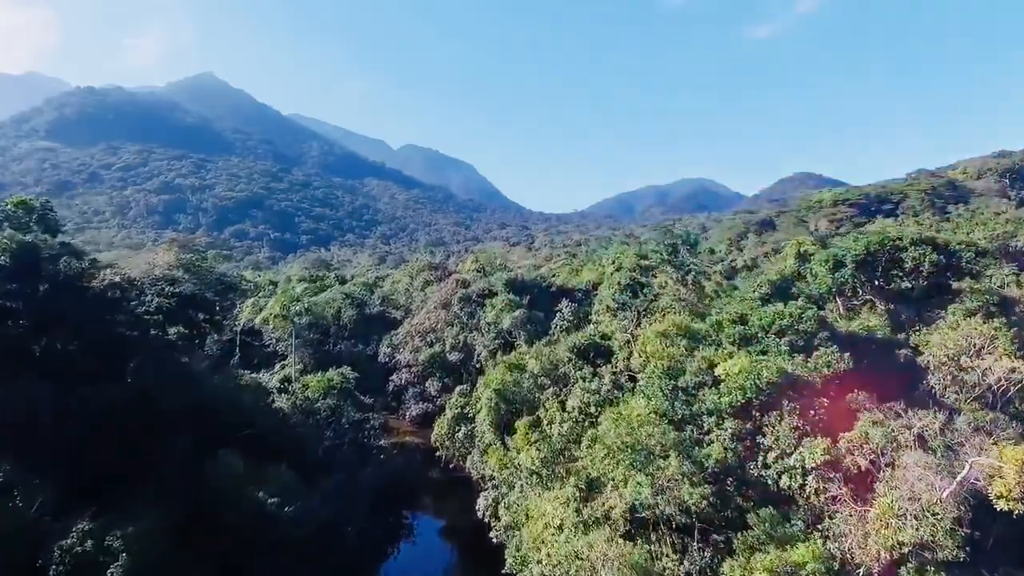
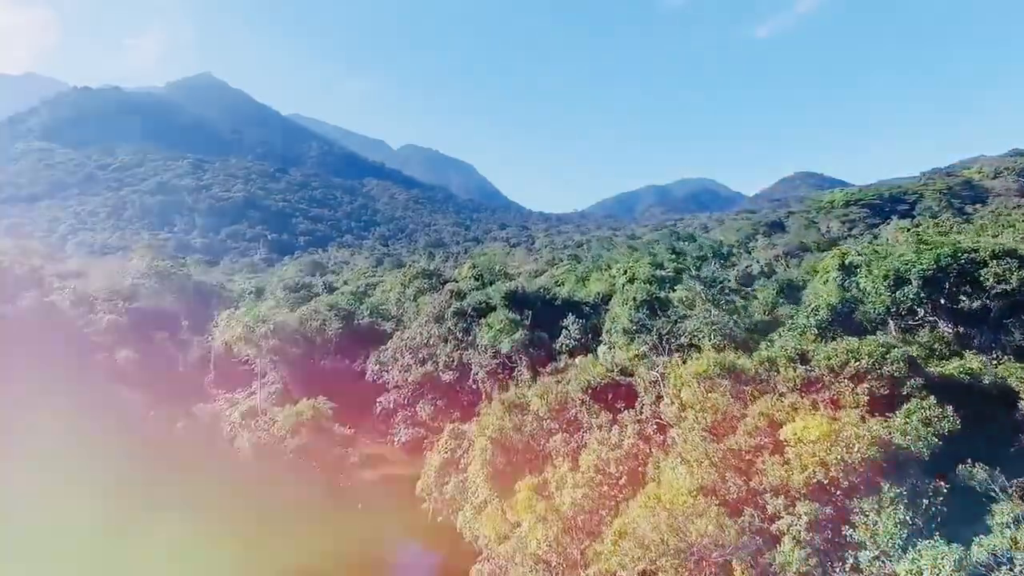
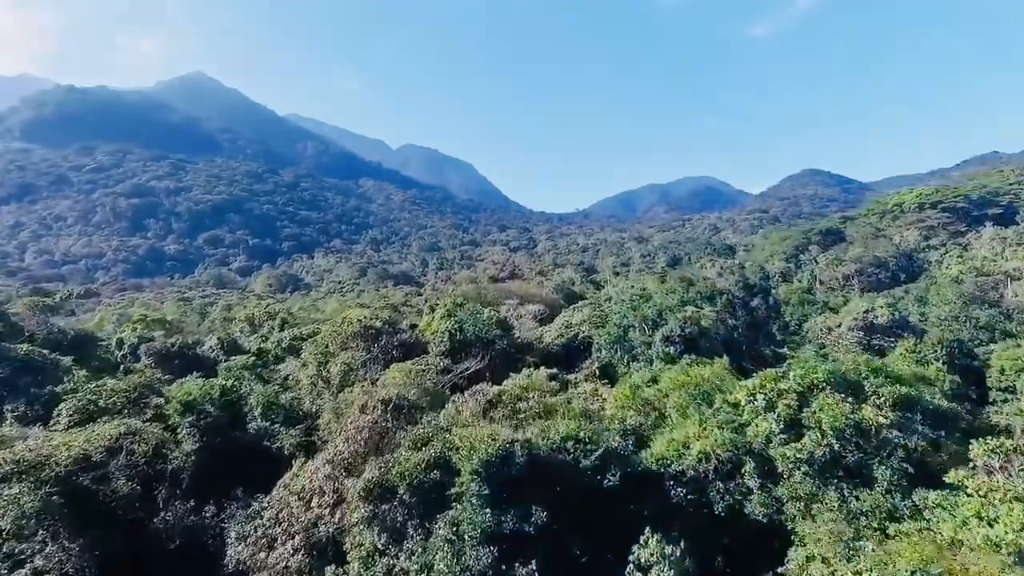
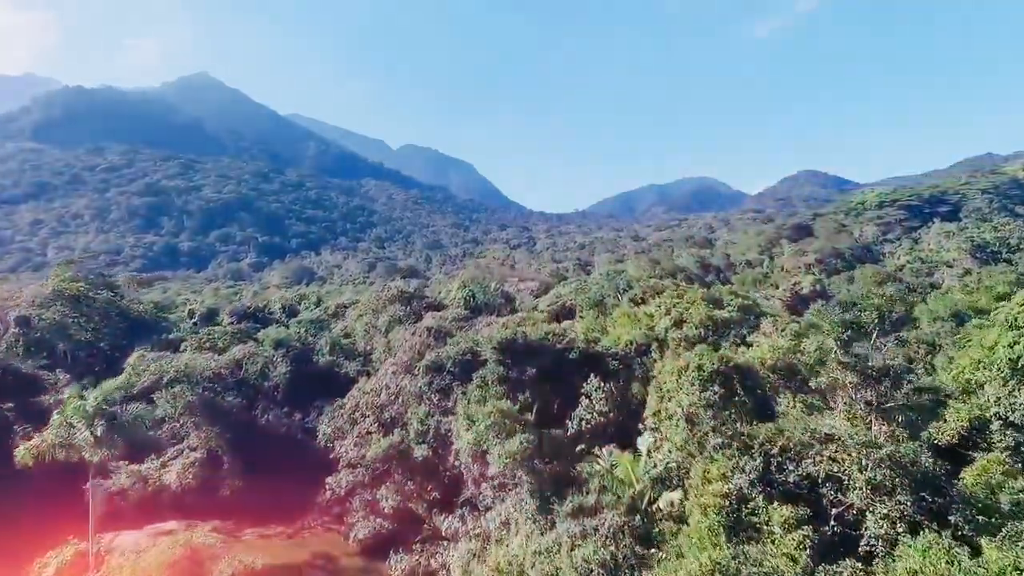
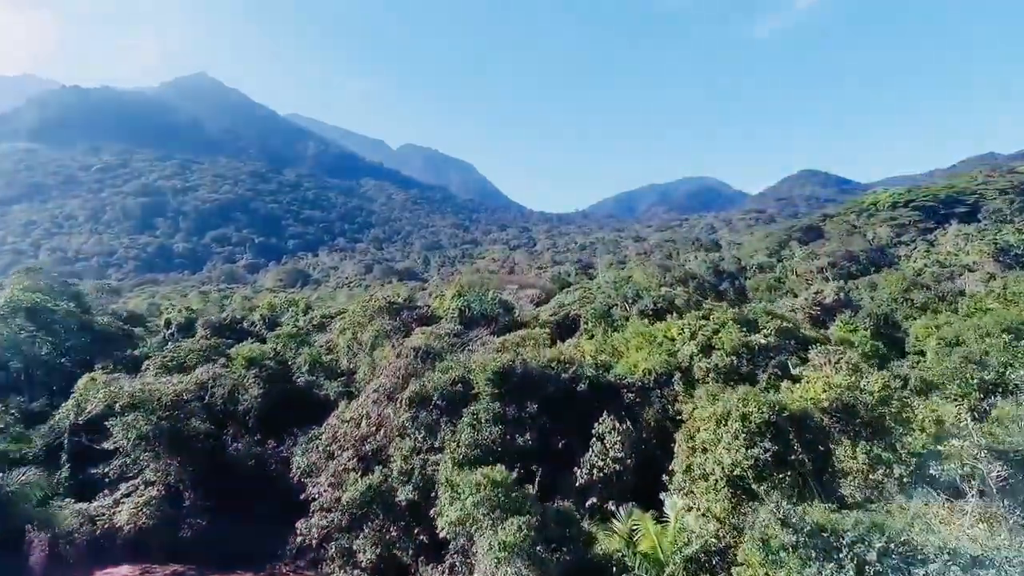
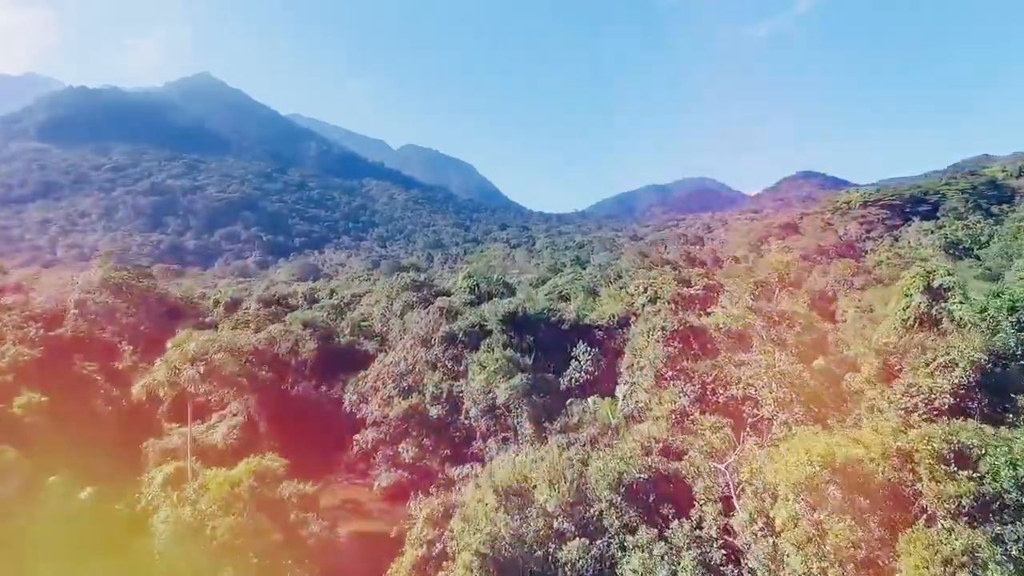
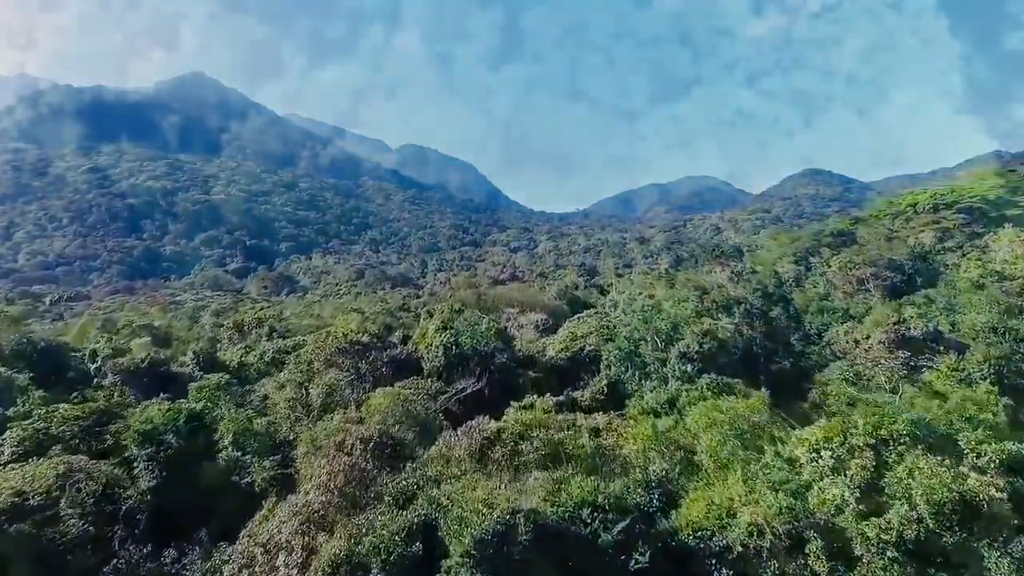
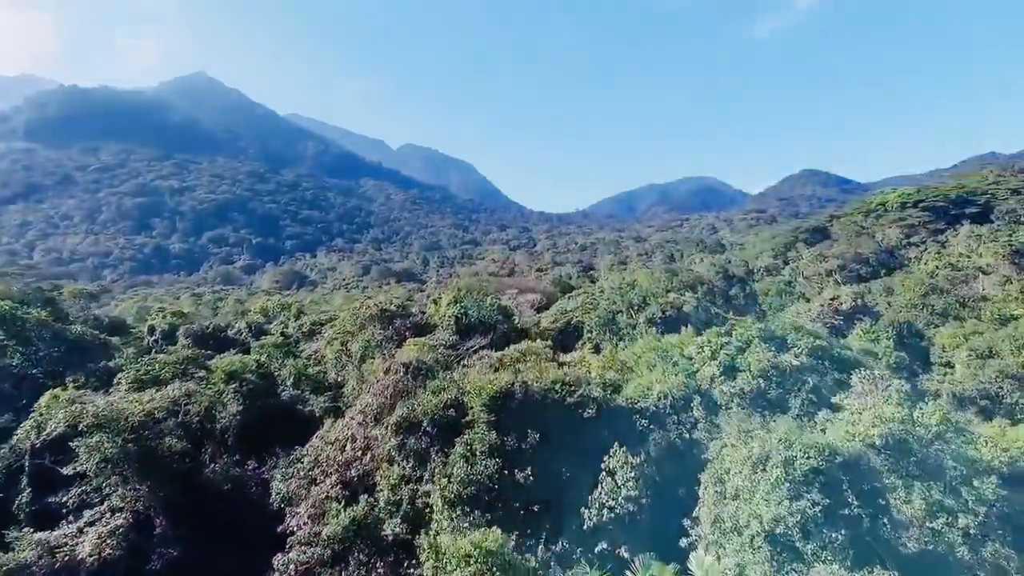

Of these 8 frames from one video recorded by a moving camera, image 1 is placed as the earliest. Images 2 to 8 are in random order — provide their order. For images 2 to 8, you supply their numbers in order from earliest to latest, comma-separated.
2, 6, 4, 5, 8, 3, 7
